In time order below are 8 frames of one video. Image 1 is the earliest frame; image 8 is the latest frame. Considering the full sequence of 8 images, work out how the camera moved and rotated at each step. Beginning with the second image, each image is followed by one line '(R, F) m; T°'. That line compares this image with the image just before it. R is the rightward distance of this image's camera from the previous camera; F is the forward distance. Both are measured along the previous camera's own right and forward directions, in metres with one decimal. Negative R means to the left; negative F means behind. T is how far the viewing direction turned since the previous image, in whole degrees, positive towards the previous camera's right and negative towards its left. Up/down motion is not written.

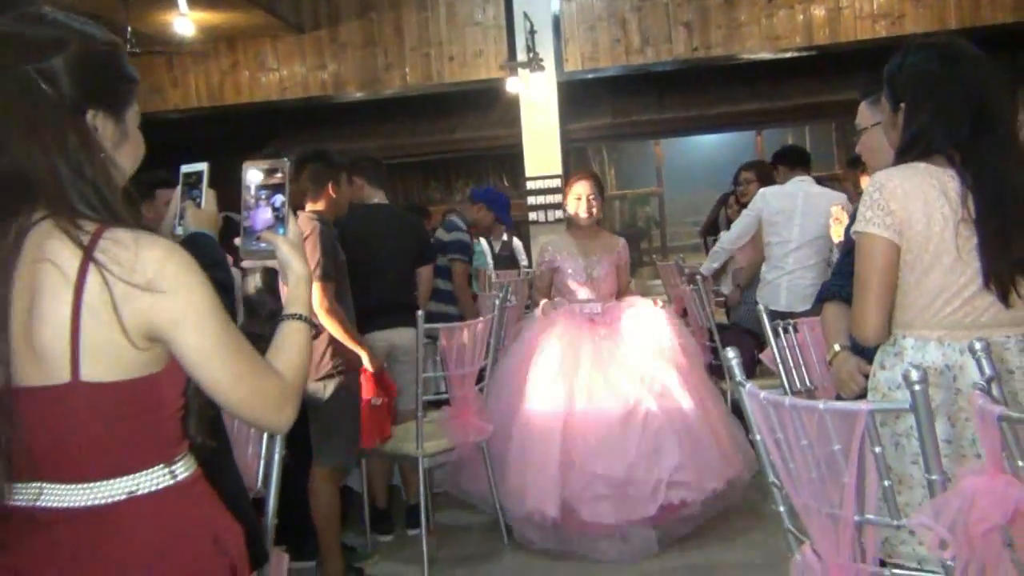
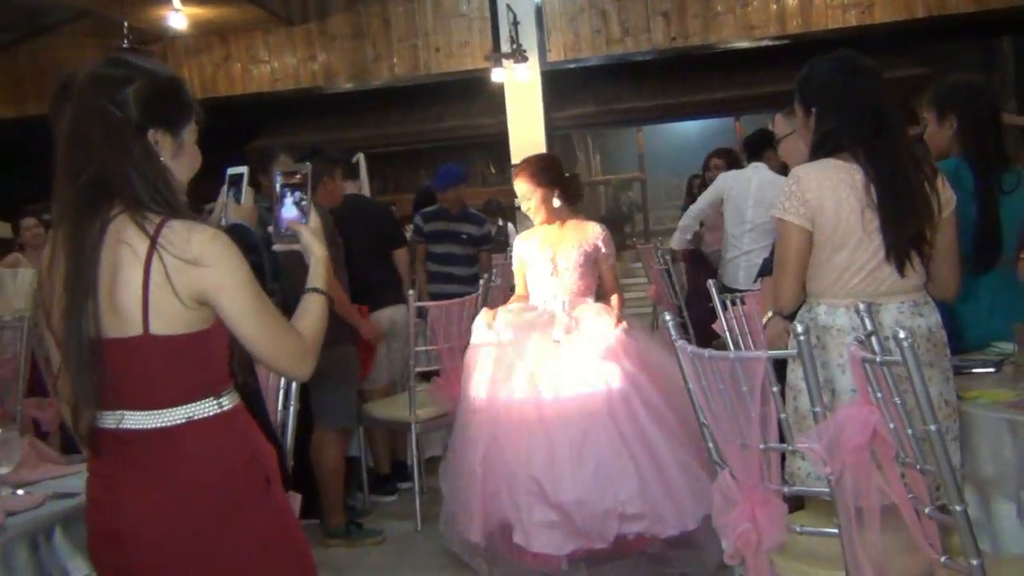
(0.0, -0.3) m; +1°
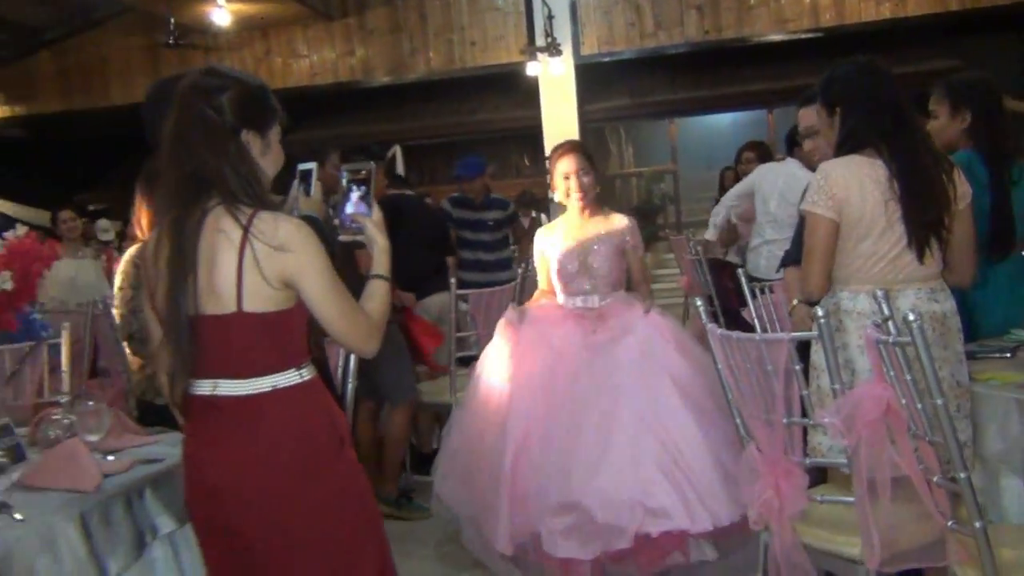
(0.0, -0.2) m; -2°
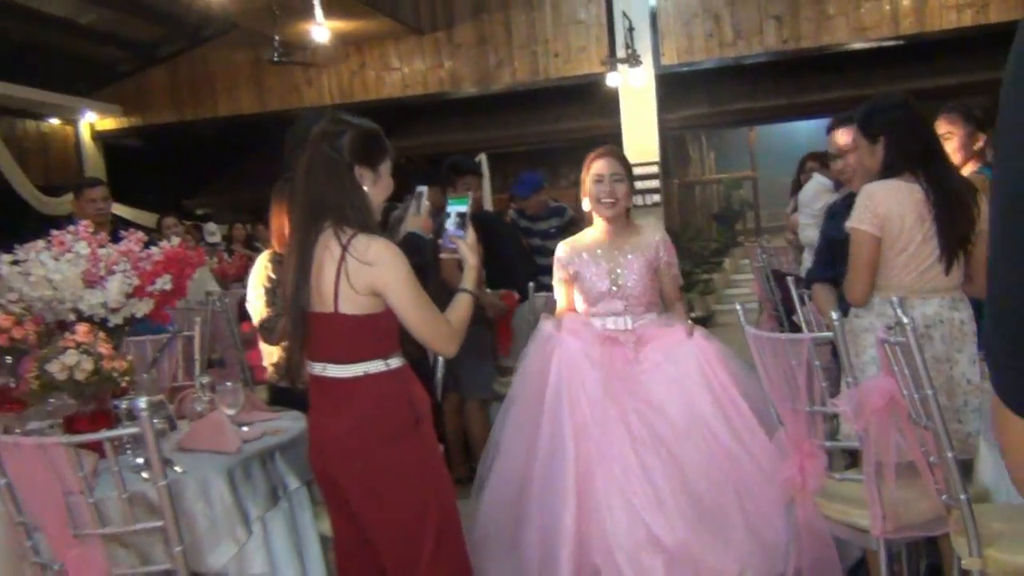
(0.0, -0.3) m; -5°
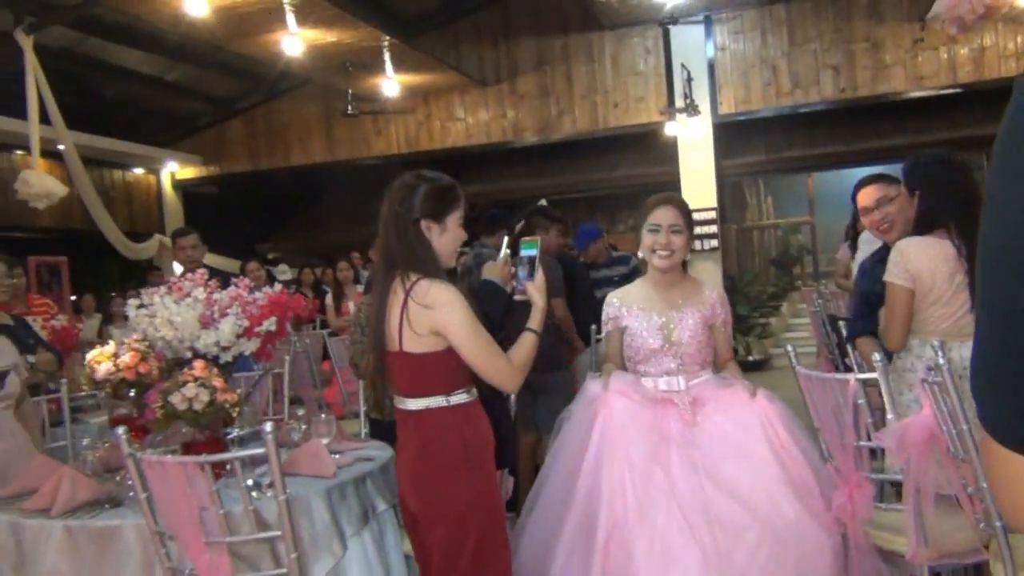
(0.0, -0.2) m; -3°
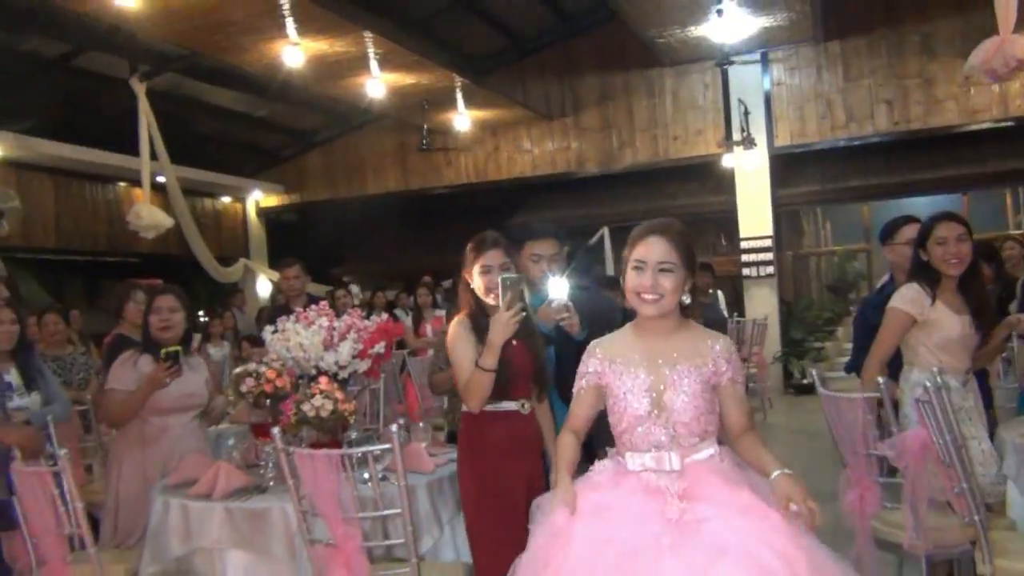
(0.0, -0.5) m; -4°
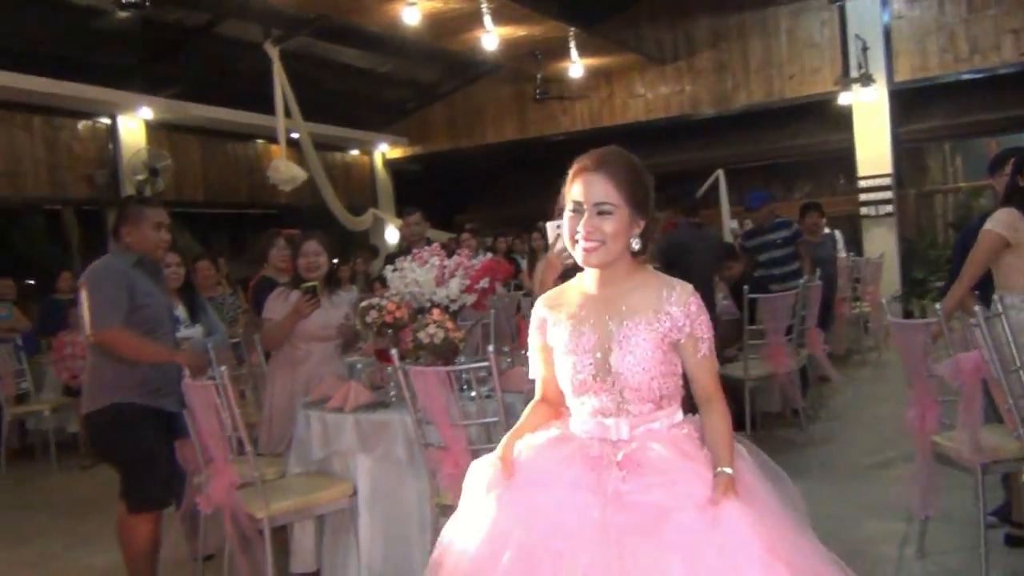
(+0.1, -0.3) m; -8°
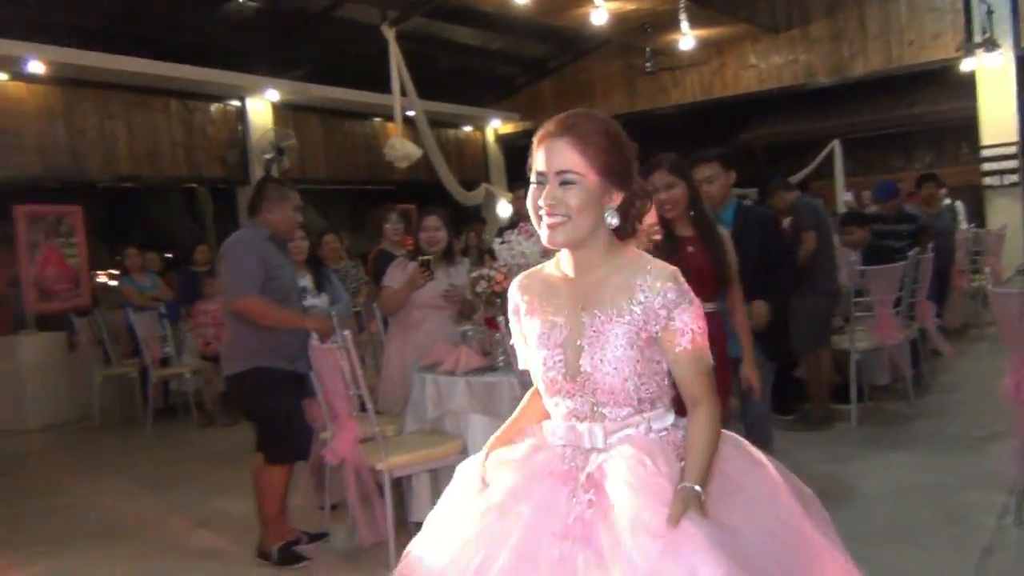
(0.0, -0.2) m; -7°
